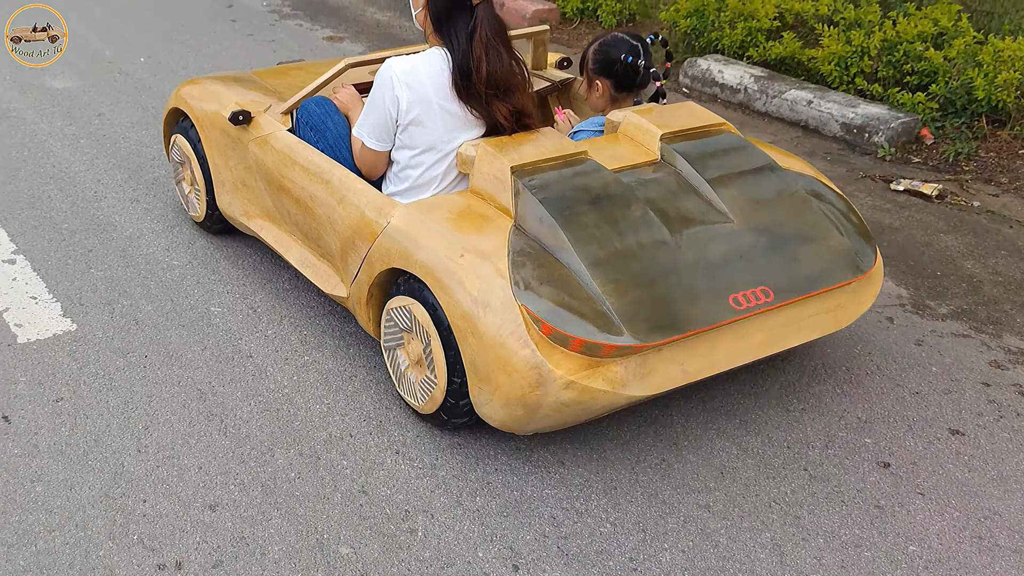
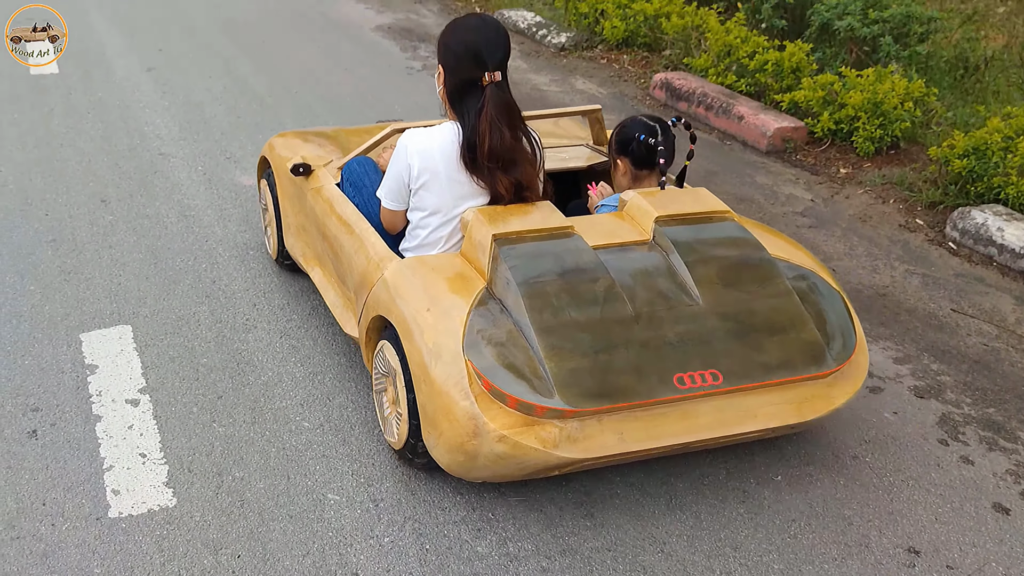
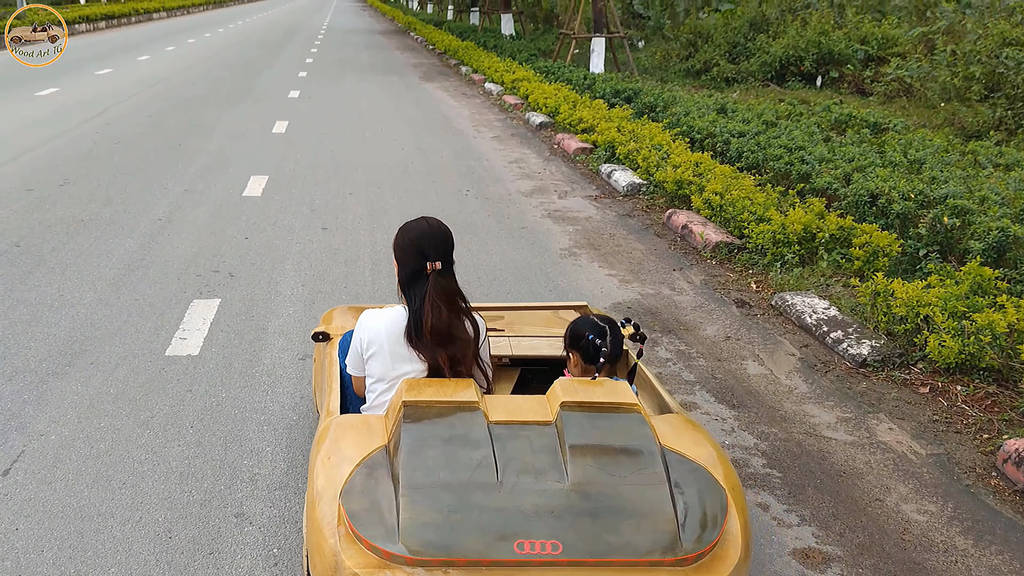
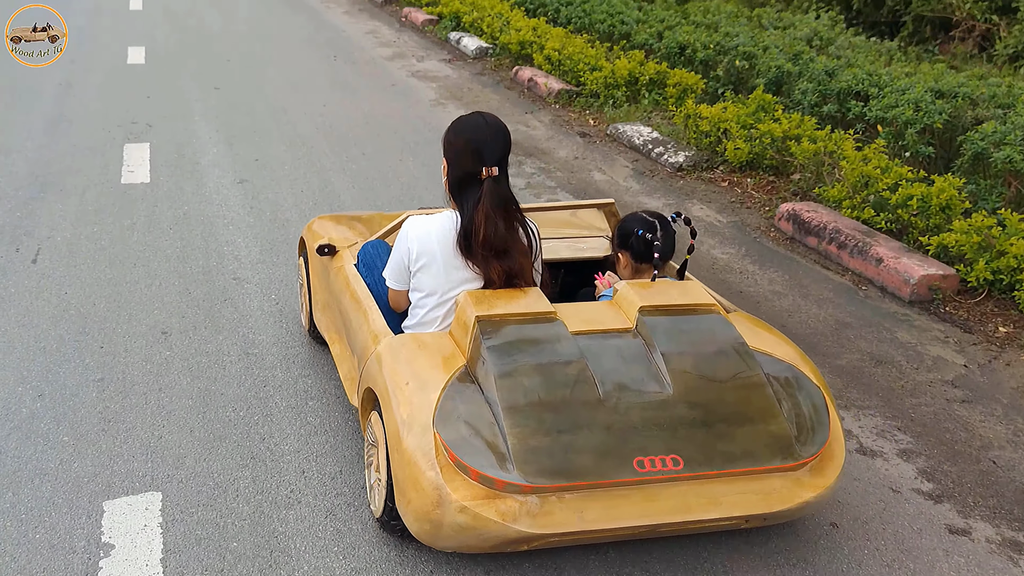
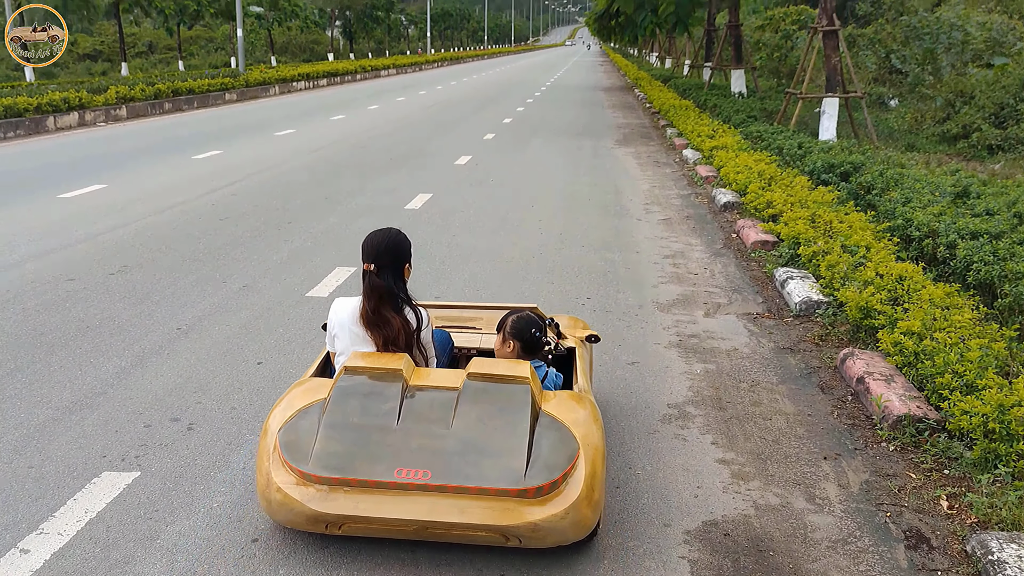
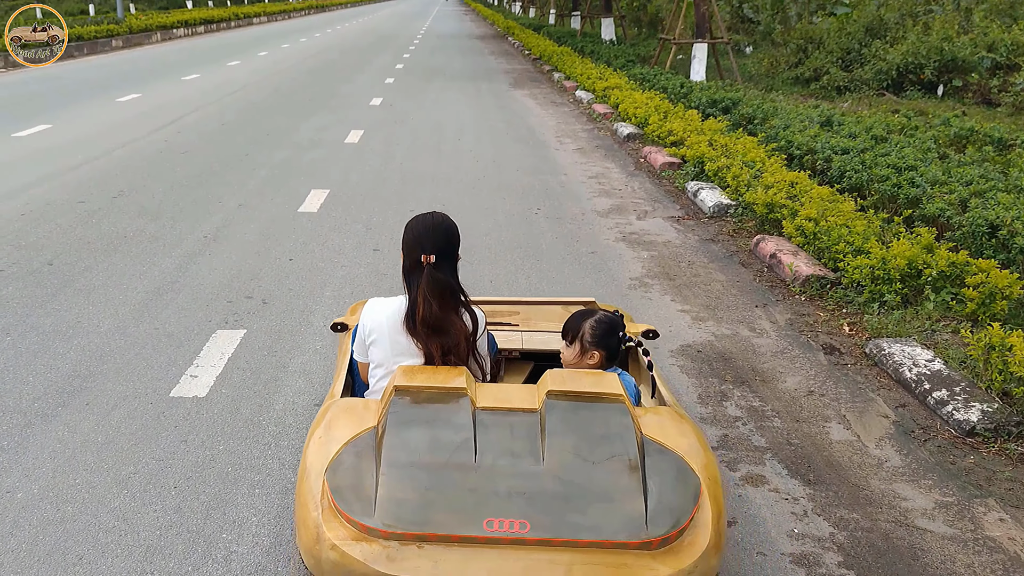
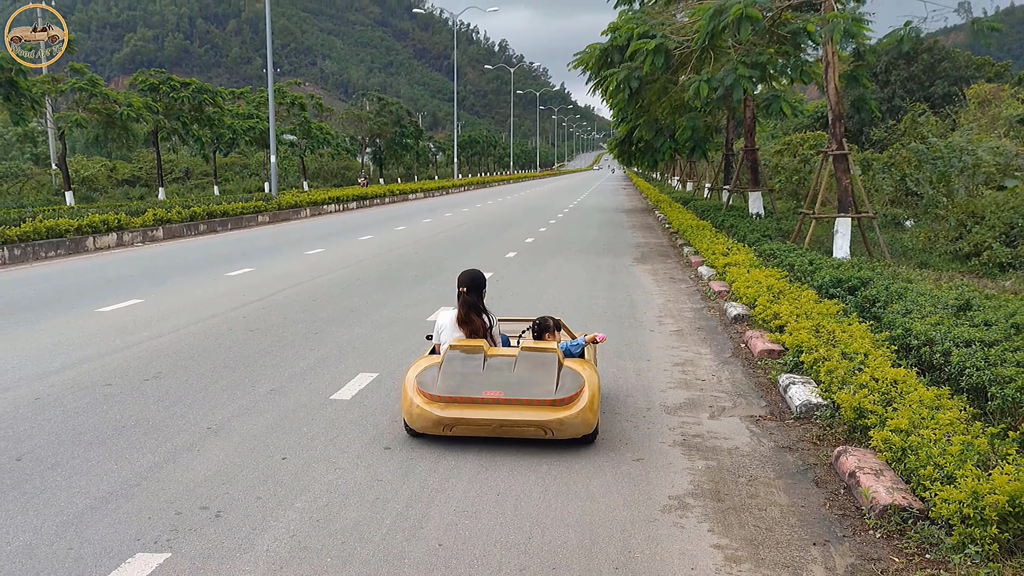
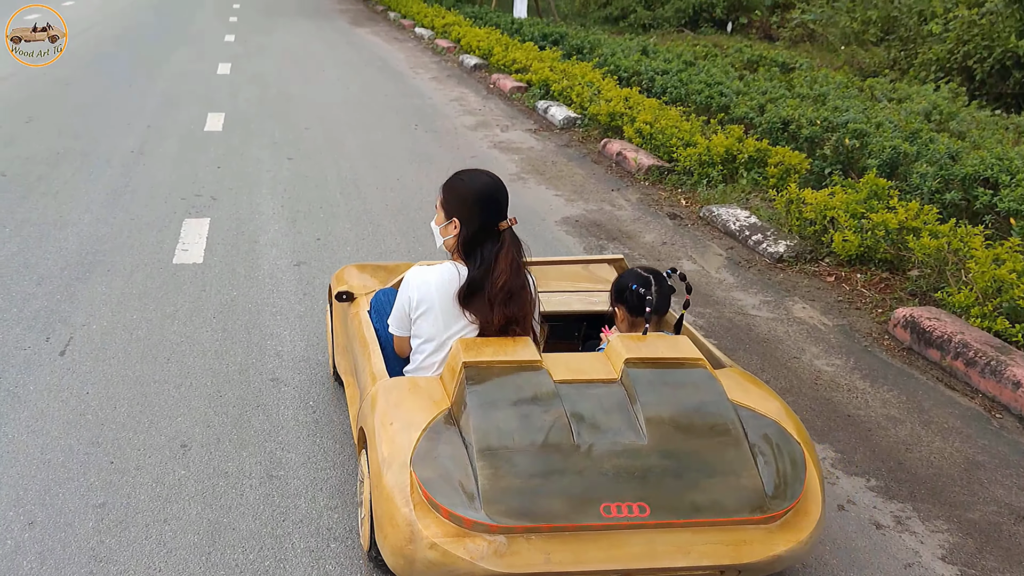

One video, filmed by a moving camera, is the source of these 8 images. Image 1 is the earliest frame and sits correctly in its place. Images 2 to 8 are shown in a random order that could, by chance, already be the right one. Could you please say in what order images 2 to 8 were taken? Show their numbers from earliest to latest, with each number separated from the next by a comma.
2, 4, 8, 3, 6, 5, 7
